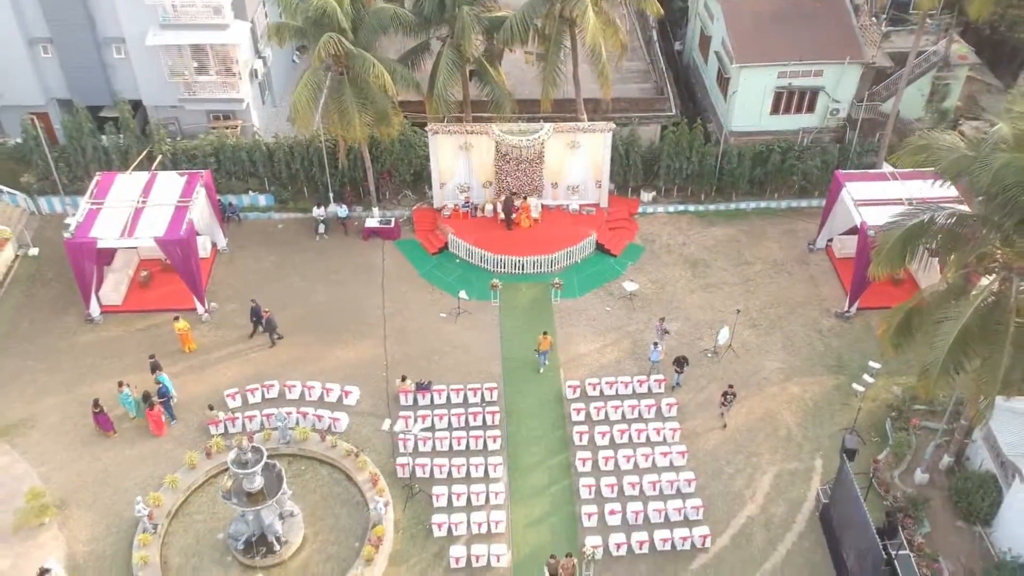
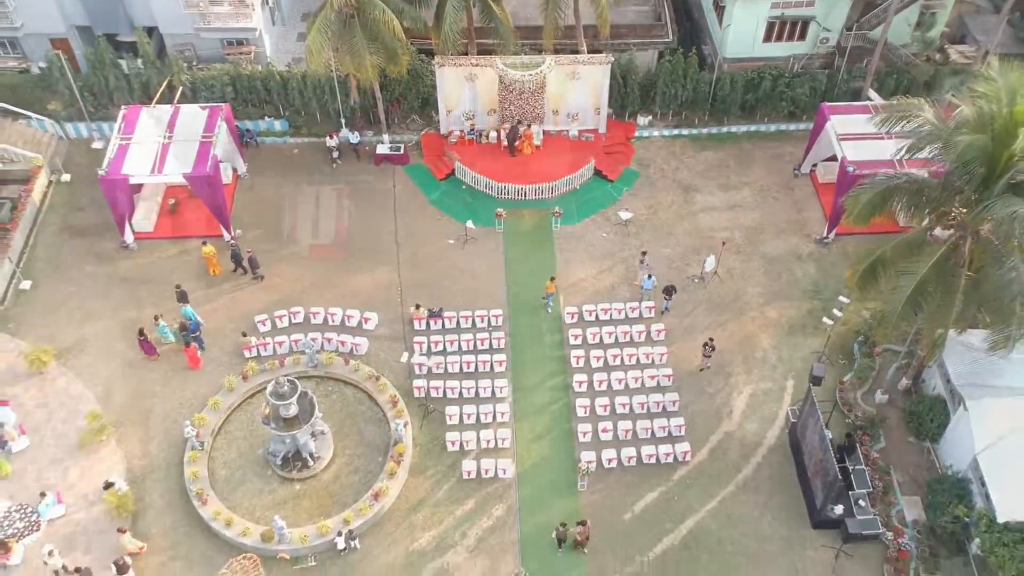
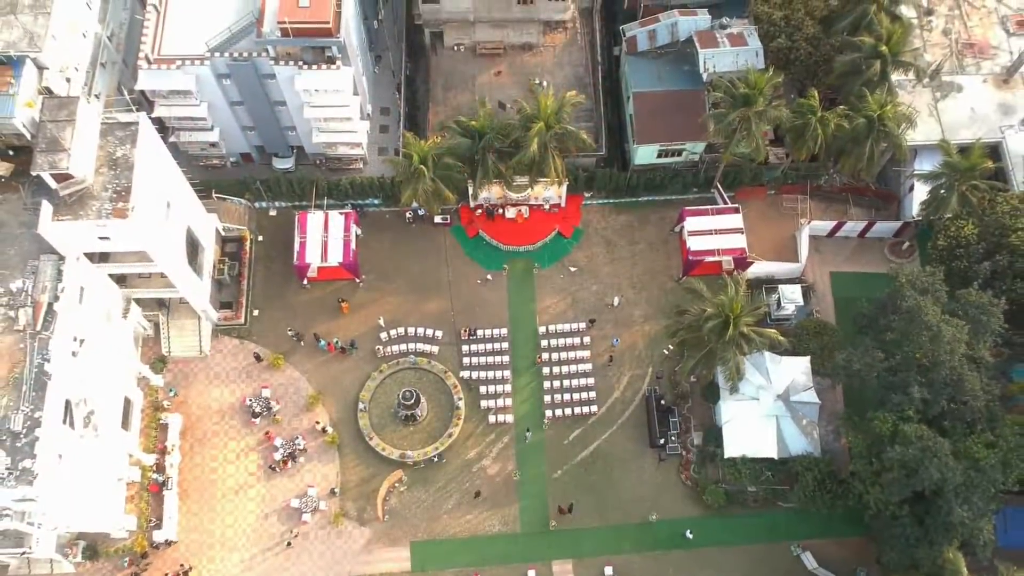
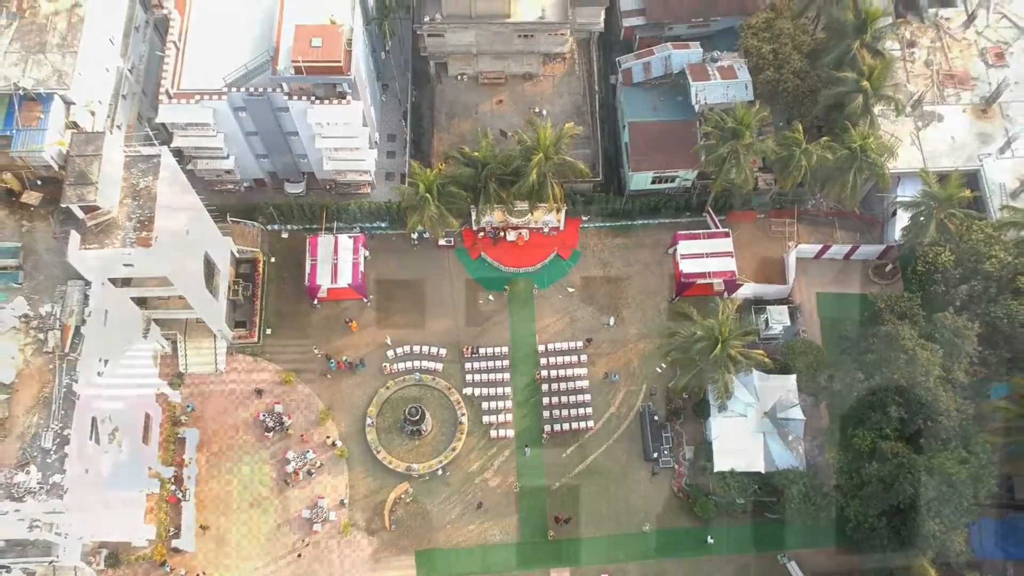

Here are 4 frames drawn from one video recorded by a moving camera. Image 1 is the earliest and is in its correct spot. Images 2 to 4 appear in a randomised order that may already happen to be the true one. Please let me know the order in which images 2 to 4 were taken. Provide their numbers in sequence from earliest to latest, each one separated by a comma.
2, 3, 4
